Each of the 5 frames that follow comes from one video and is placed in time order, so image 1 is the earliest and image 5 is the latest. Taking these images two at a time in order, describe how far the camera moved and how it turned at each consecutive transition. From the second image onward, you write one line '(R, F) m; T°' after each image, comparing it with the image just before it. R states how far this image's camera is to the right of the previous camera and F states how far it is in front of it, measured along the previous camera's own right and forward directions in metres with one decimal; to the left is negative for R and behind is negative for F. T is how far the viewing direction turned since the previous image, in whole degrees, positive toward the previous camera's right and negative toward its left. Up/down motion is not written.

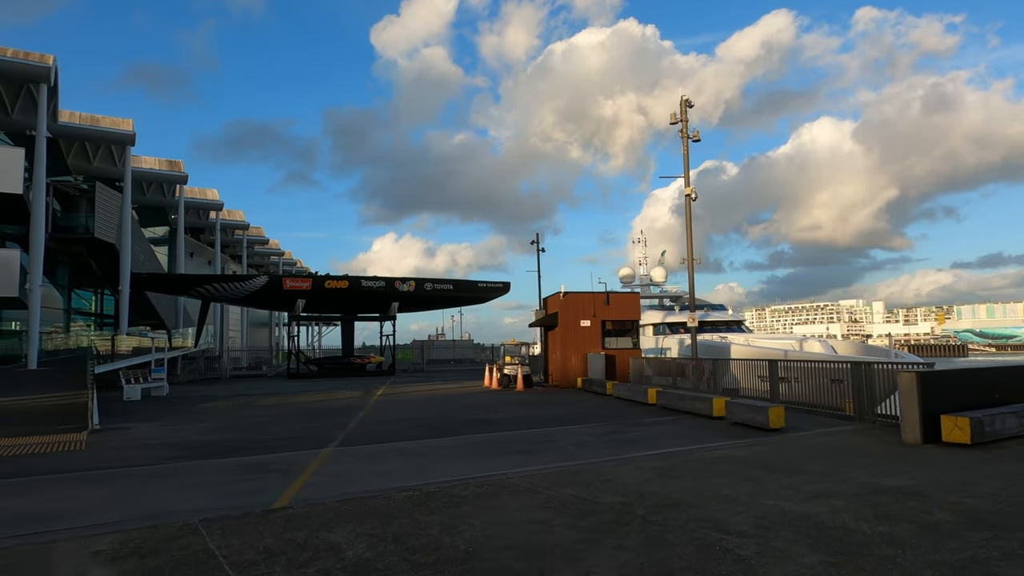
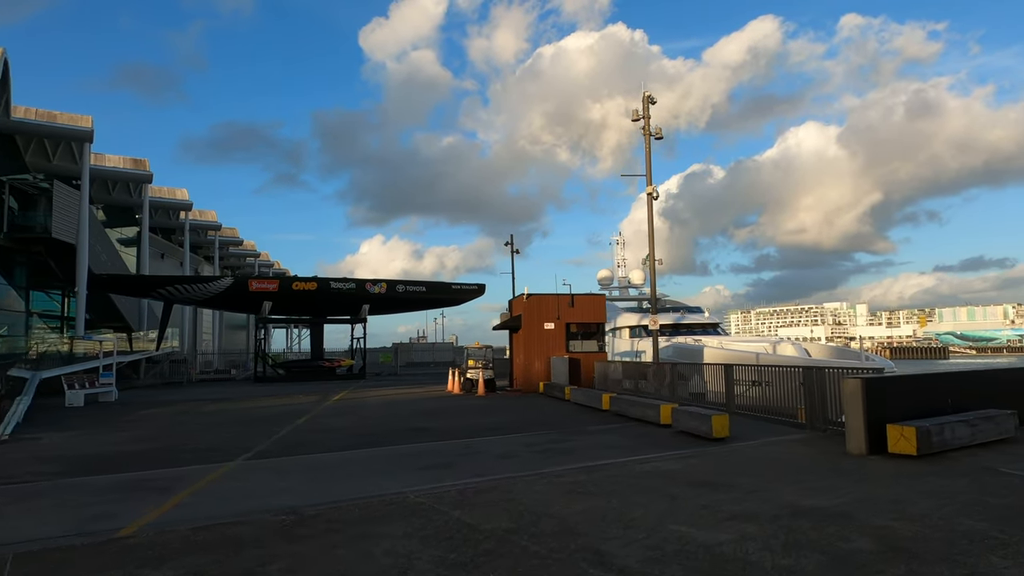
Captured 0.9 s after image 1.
(+0.8, +0.6) m; +1°
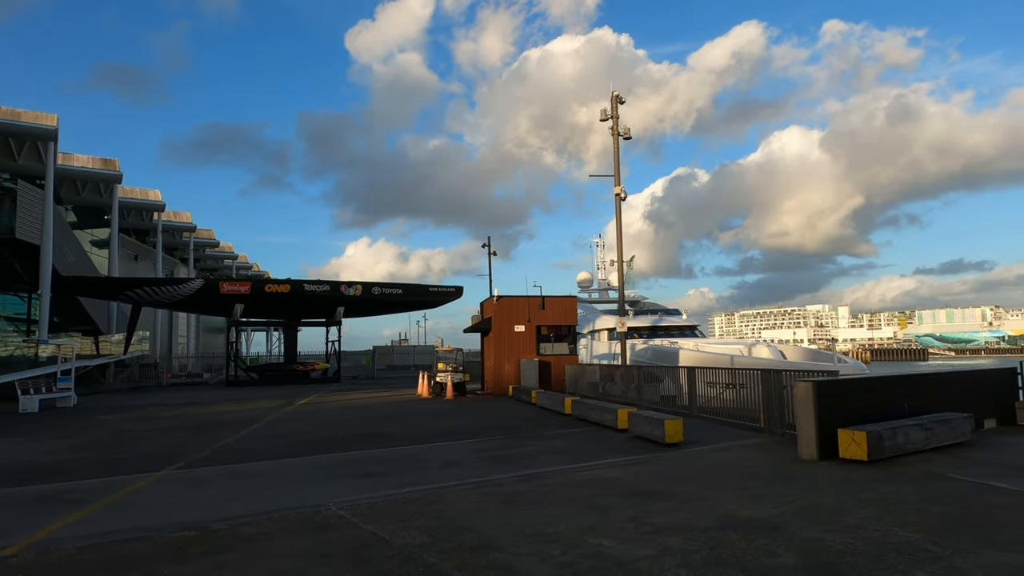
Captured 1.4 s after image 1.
(+0.5, +0.3) m; +1°
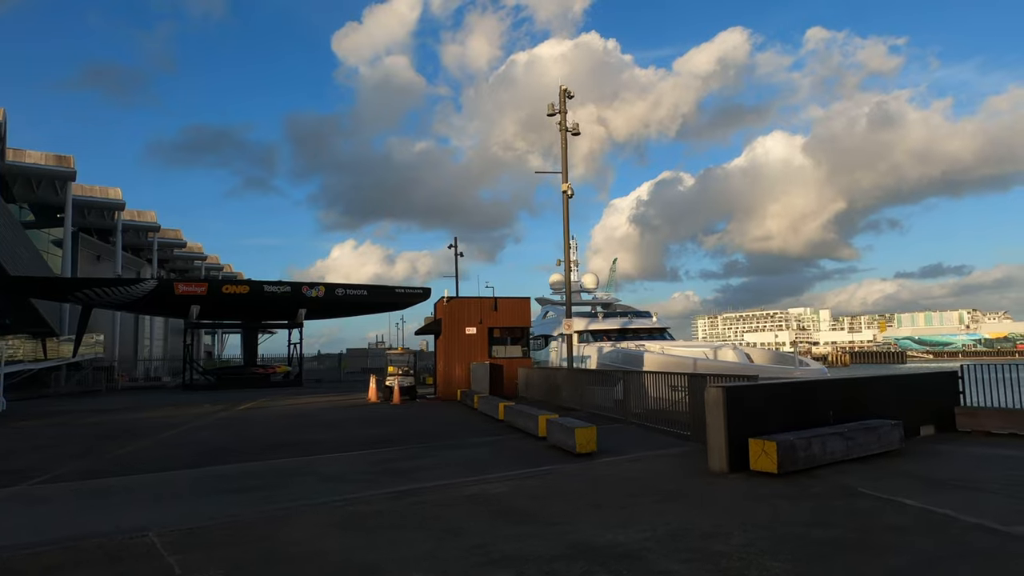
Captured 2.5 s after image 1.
(+1.1, +0.6) m; +1°
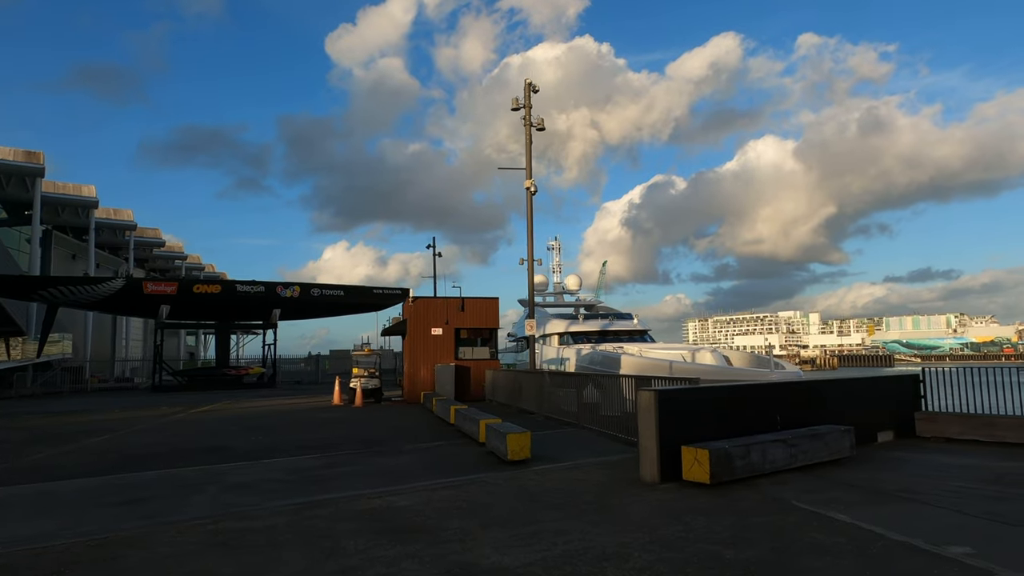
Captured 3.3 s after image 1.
(+0.7, +0.5) m; +1°
